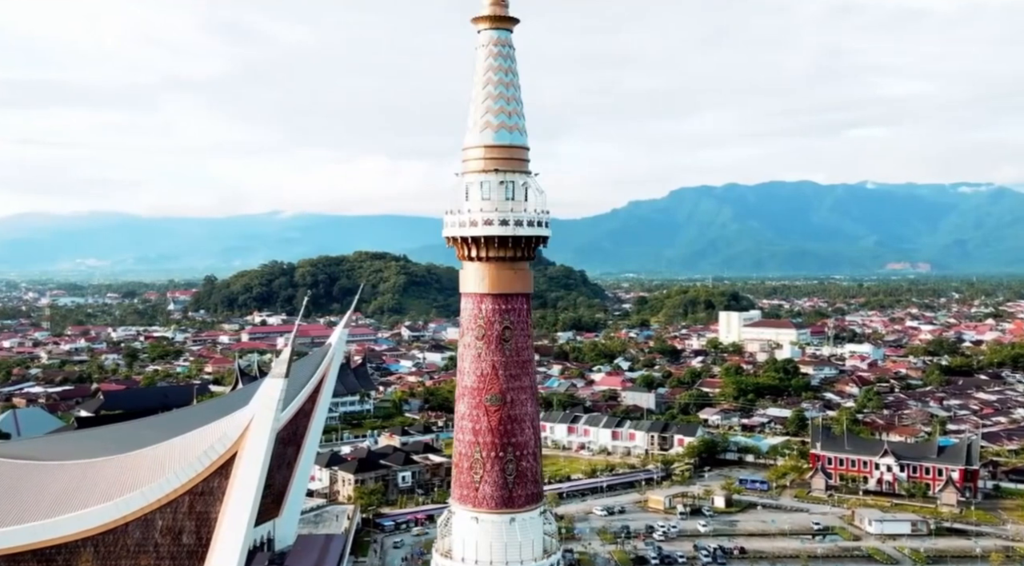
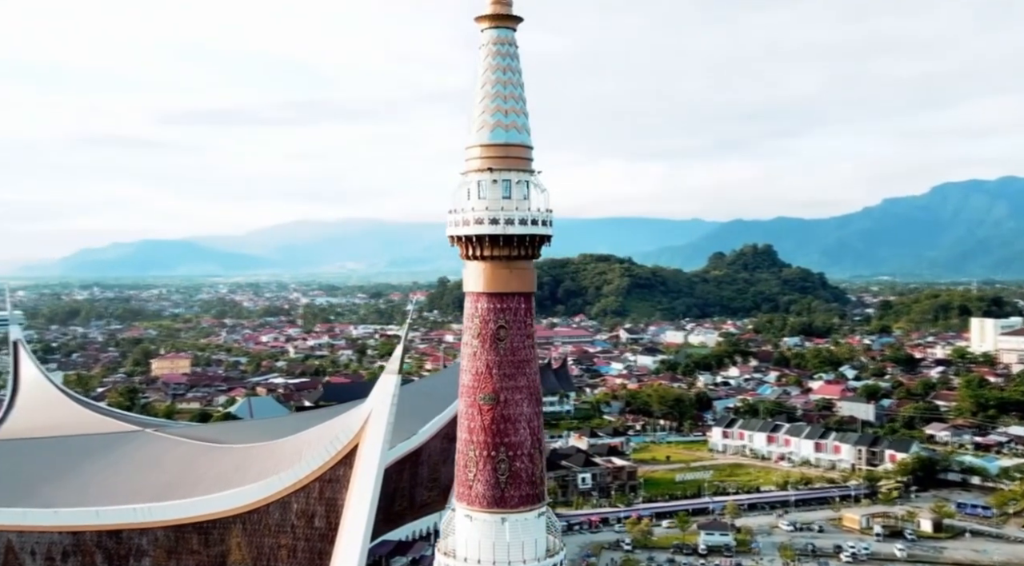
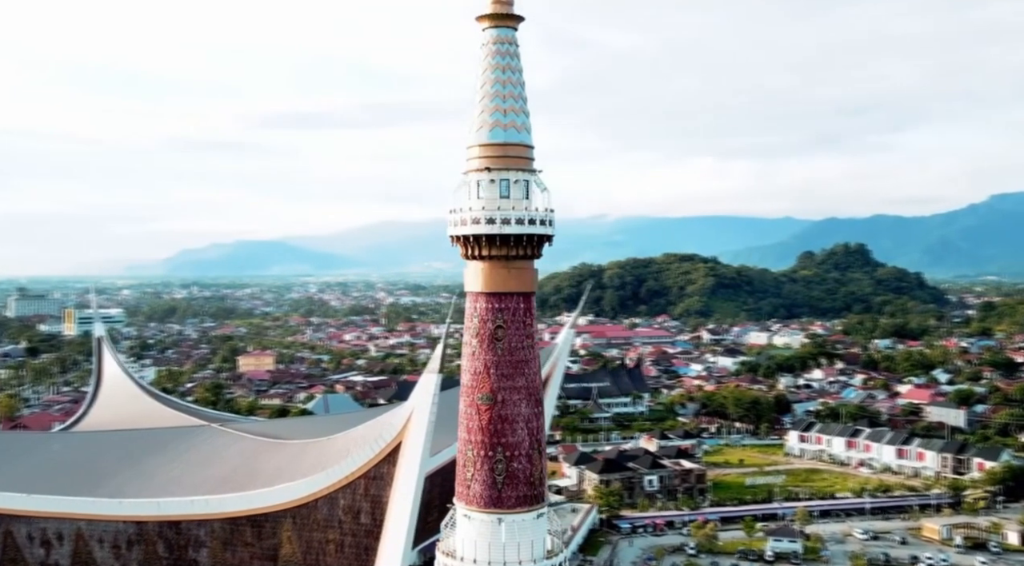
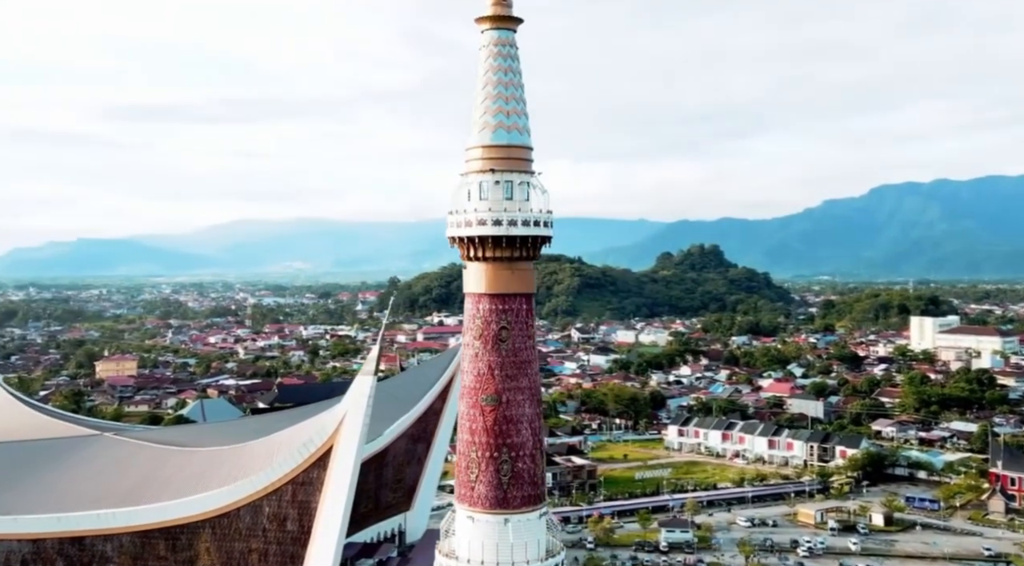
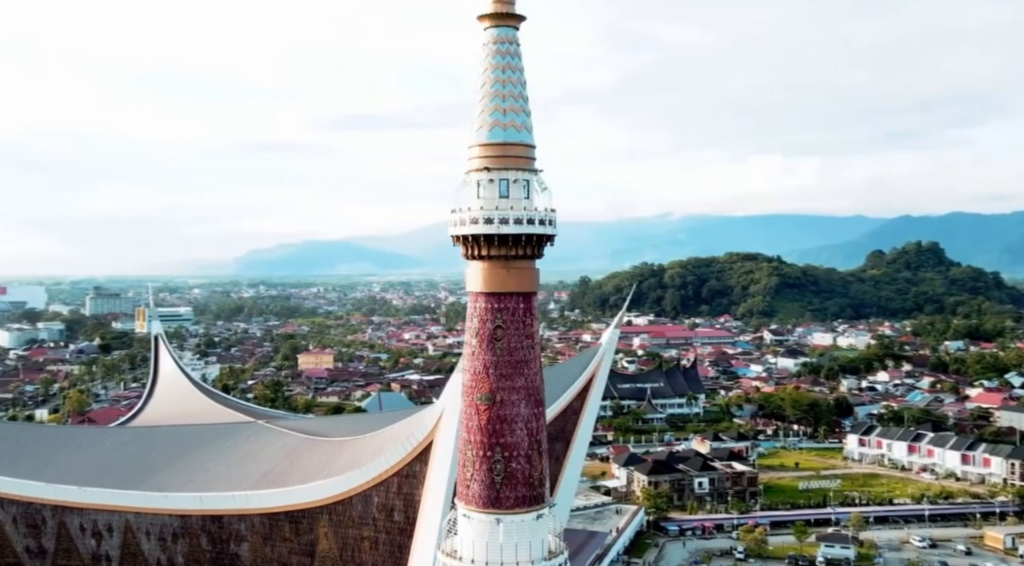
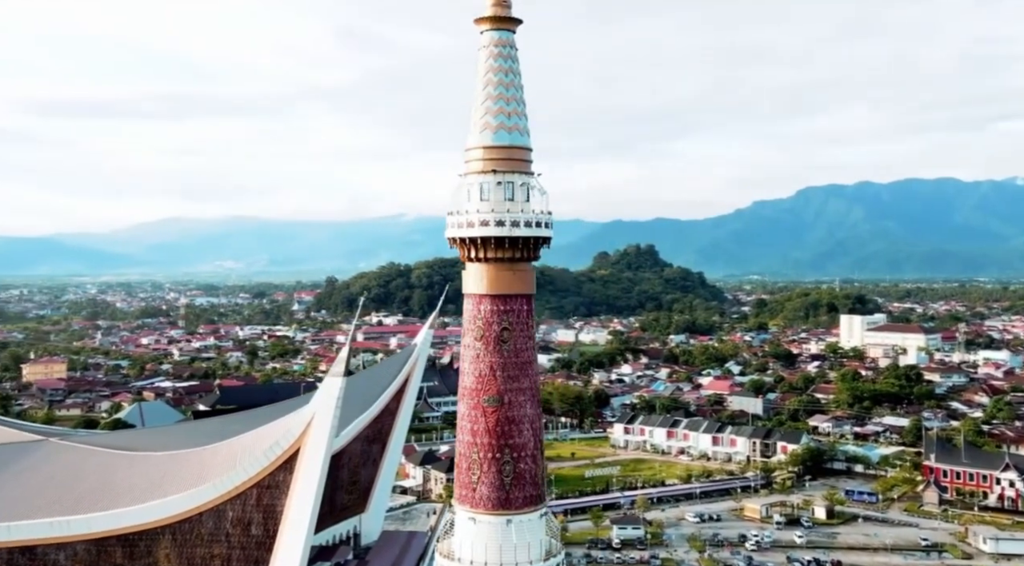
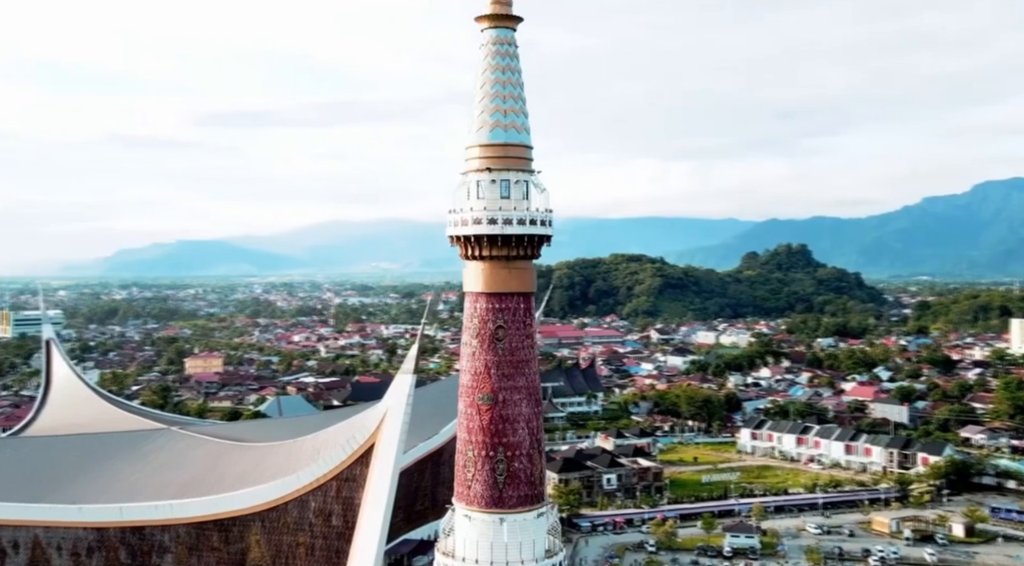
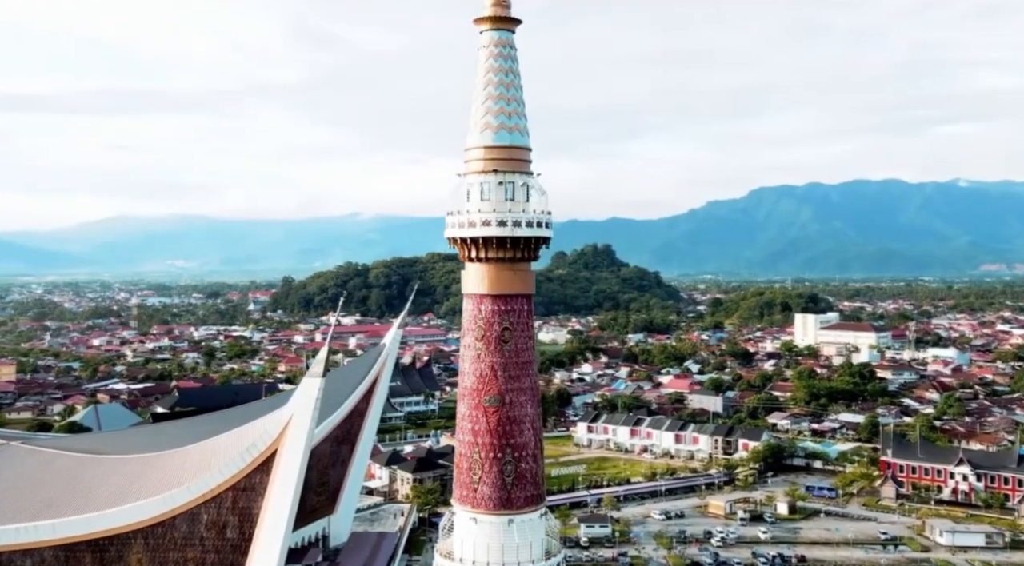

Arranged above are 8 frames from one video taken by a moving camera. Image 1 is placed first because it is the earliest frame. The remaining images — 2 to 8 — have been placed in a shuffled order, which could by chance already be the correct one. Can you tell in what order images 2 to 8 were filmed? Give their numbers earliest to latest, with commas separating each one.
8, 6, 4, 2, 7, 3, 5
